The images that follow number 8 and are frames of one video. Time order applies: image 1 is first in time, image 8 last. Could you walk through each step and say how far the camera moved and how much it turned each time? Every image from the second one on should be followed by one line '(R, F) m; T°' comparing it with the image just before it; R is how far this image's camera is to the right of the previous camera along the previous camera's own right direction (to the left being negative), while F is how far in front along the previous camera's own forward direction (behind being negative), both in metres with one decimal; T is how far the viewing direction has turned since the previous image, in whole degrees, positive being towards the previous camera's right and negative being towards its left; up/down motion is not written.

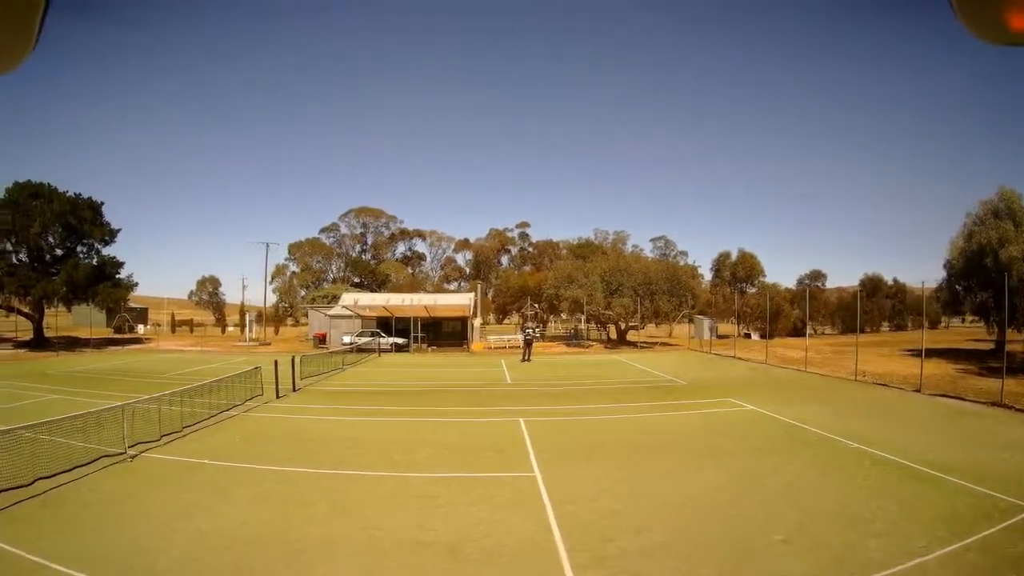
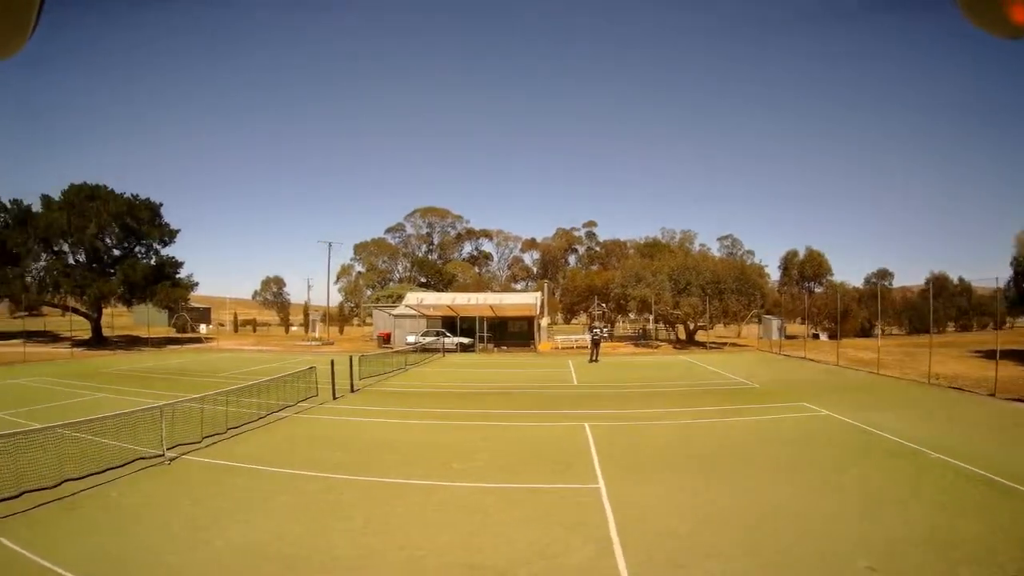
(-0.2, +0.6) m; -4°
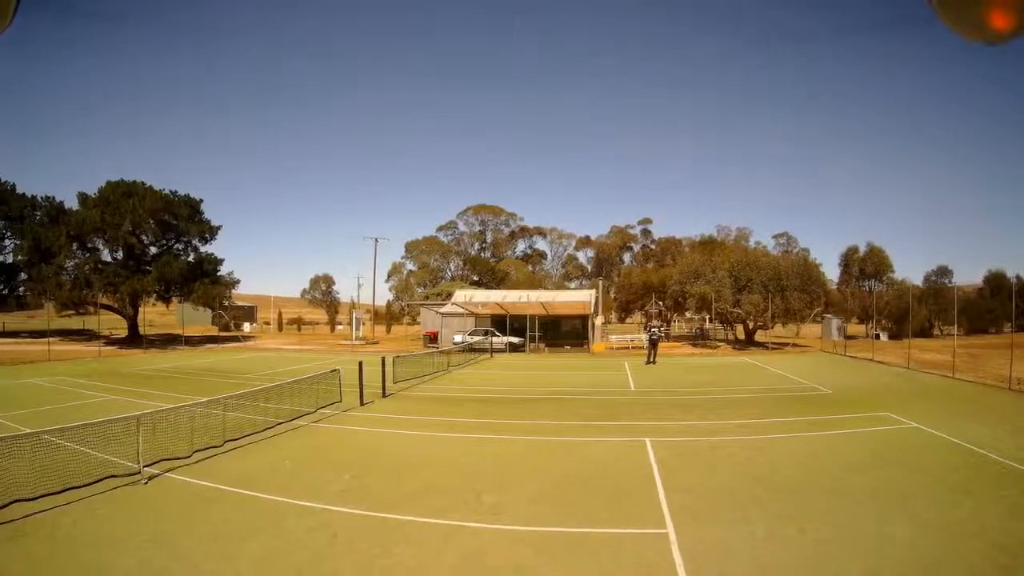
(-0.1, +1.3) m; -3°
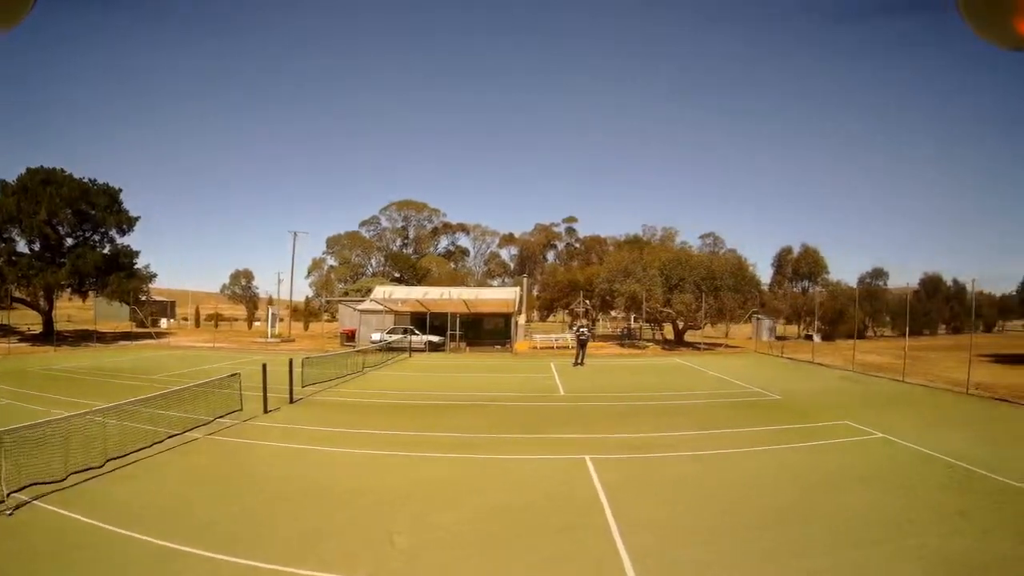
(+0.2, +1.2) m; +5°
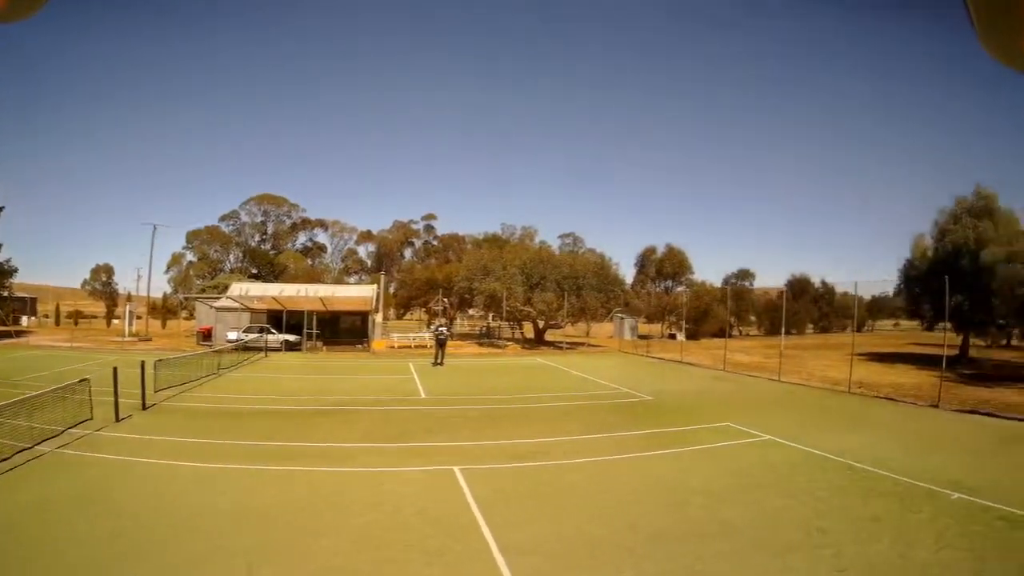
(-0.2, +0.4) m; +9°
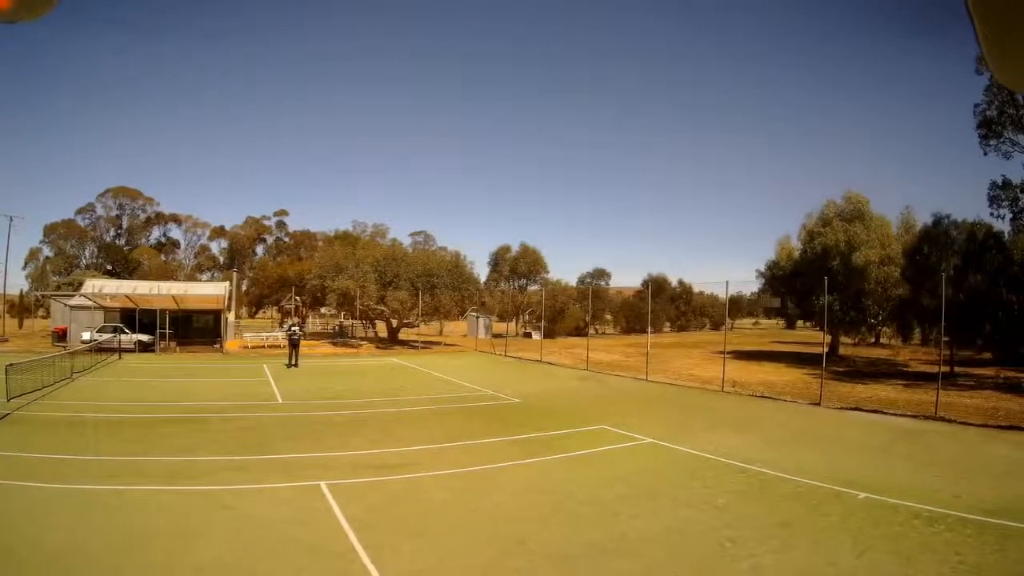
(+0.2, +2.1) m; +13°
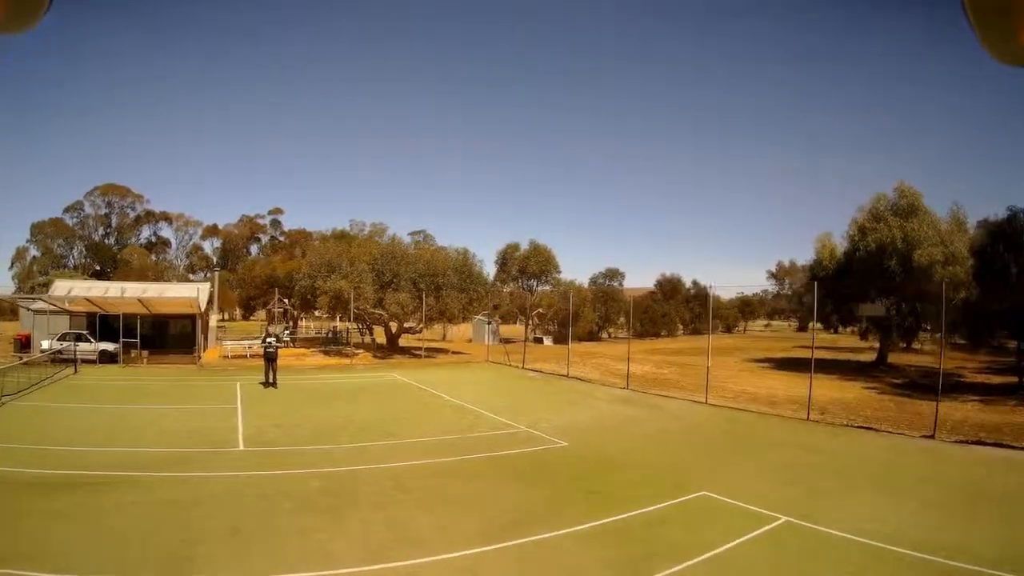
(-0.9, +4.0) m; 0°
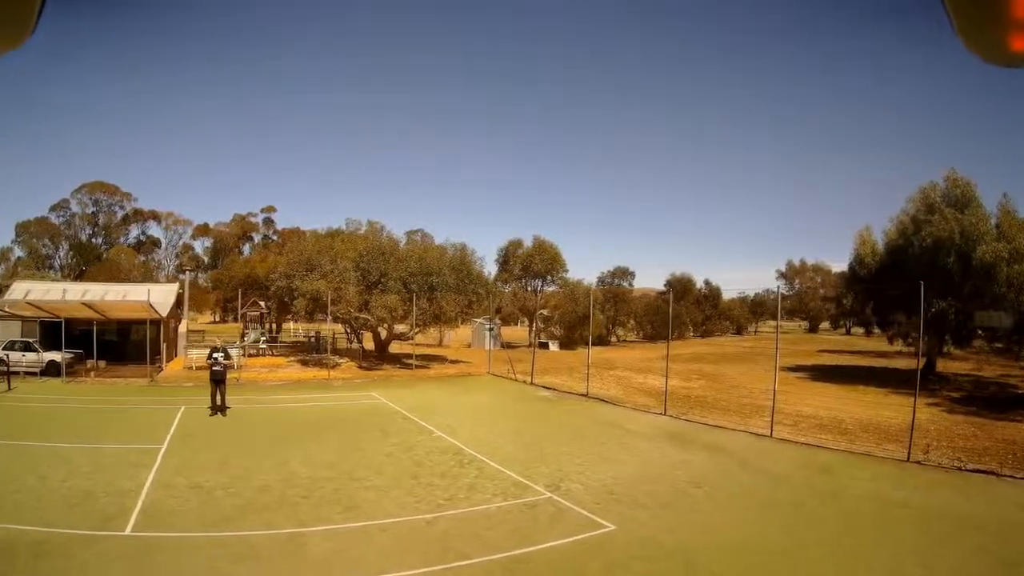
(-0.3, +3.7) m; 0°
